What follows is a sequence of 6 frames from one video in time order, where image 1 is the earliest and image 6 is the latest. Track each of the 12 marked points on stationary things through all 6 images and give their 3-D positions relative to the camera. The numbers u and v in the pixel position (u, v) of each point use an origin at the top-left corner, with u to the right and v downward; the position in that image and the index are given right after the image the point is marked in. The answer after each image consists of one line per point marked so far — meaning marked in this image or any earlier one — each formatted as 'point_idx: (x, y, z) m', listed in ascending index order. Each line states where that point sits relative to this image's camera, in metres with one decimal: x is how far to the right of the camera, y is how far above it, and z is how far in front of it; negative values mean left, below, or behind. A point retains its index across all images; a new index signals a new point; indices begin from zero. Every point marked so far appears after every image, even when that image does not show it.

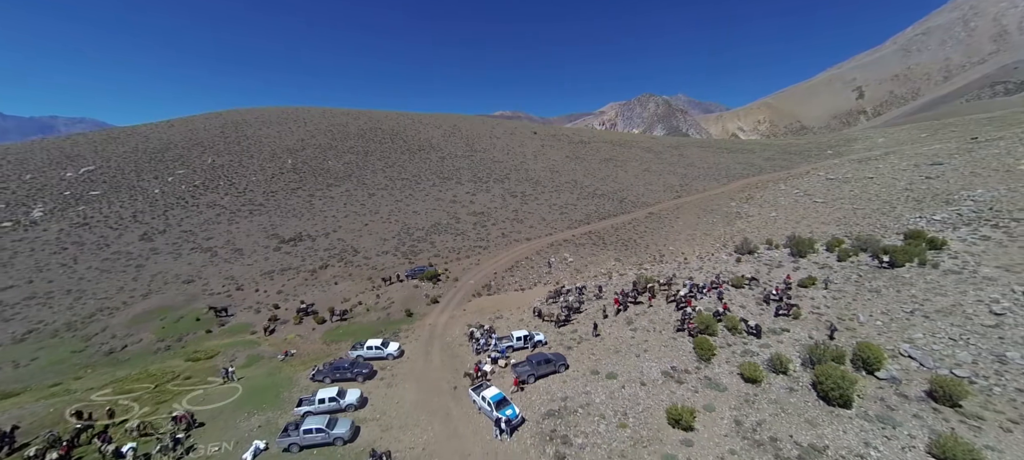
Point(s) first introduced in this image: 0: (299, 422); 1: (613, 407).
0: (-9.7, -8.5, +17.7) m
1: (+4.6, -7.9, +17.7) m
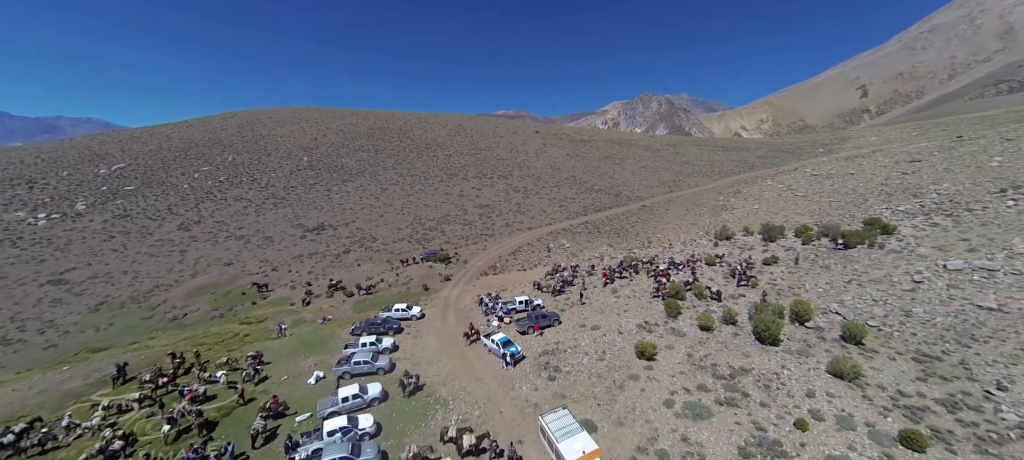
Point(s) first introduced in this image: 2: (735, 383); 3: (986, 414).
0: (-9.5, -7.2, +22.7) m
1: (+4.7, -6.6, +22.6) m
2: (+10.5, -7.0, +18.5) m
3: (+18.7, -7.3, +15.4) m
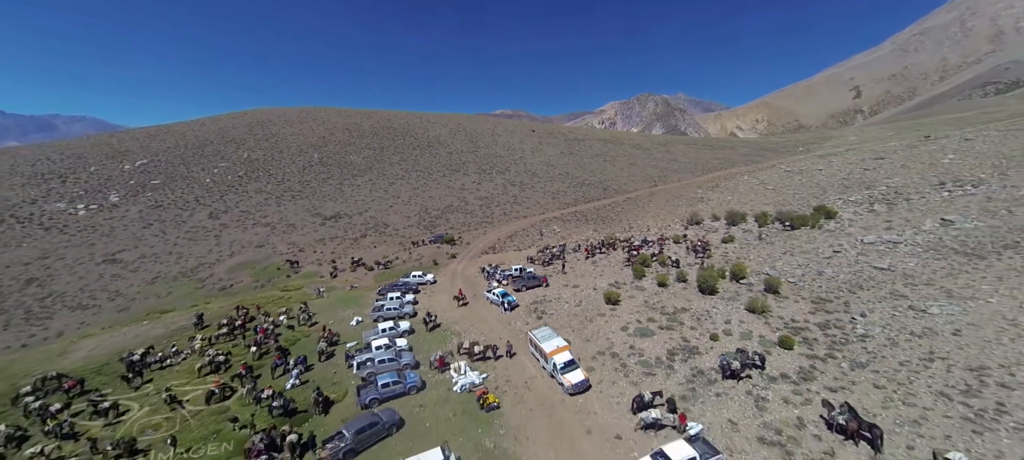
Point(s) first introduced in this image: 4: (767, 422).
0: (-9.7, -5.5, +28.9) m
1: (+4.5, -4.9, +28.9) m
2: (+10.3, -5.2, +24.9) m
3: (+18.6, -5.5, +21.9) m
4: (+10.0, -7.5, +15.6) m
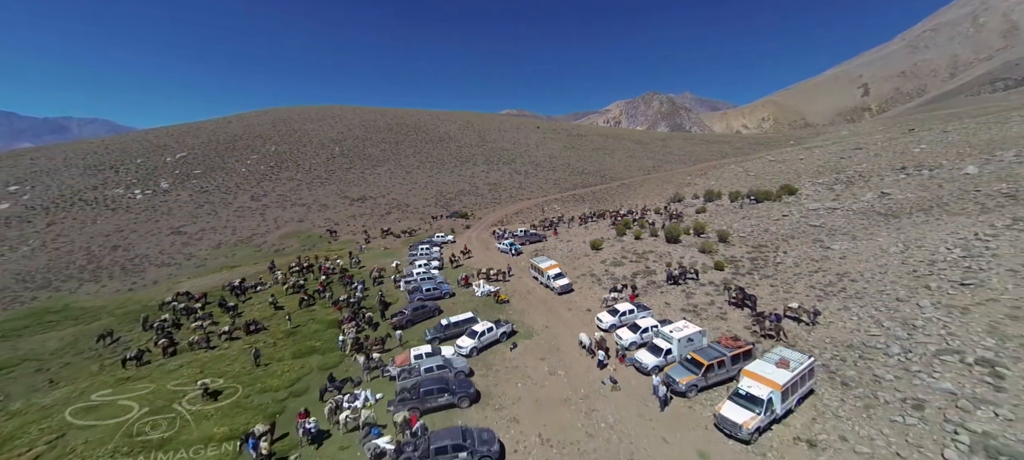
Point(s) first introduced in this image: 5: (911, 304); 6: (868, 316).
0: (-9.1, -2.2, +36.8) m
1: (+5.1, -1.6, +36.6) m
2: (+10.8, -1.9, +32.4) m
3: (+19.0, -2.2, +29.3) m
4: (+10.3, -4.1, +23.2) m
5: (+19.0, -3.6, +18.7) m
6: (+16.7, -4.1, +18.5) m
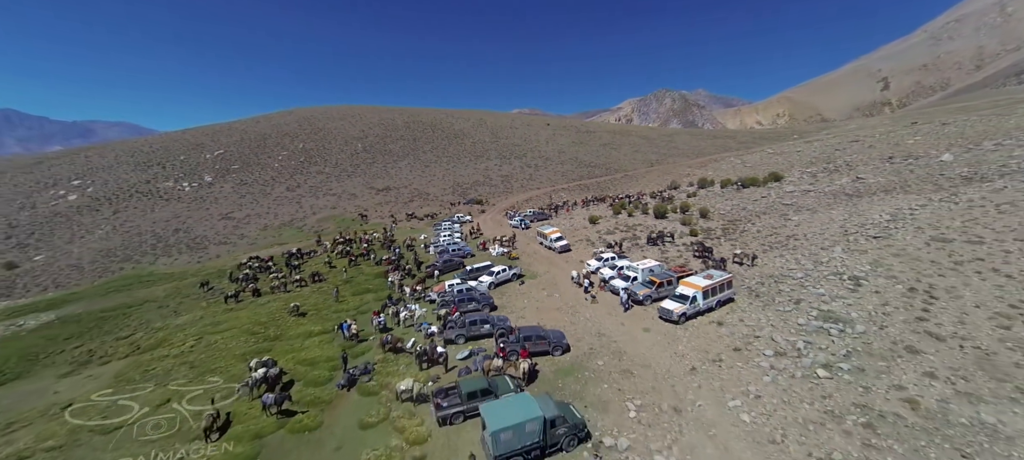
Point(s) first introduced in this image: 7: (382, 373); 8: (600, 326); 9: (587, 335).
0: (-8.1, +0.2, +43.2) m
1: (+6.1, +0.8, +42.6) m
2: (+11.8, +0.4, +38.3) m
3: (+19.8, +0.1, +34.9) m
4: (+11.0, -1.8, +29.0) m
5: (+19.5, -1.3, +24.3) m
6: (+17.3, -1.8, +24.2) m
7: (-5.3, -5.8, +16.1) m
8: (+4.2, -4.5, +18.5) m
9: (+3.4, -4.7, +17.7) m
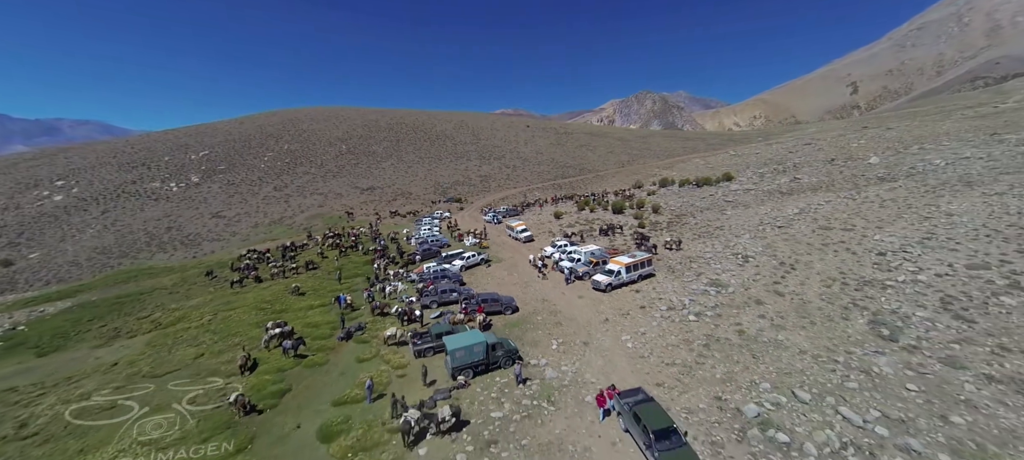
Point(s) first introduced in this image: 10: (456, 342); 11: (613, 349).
0: (-11.1, +0.7, +47.6) m
1: (+3.1, +1.4, +47.5) m
2: (+8.9, +1.1, +43.4) m
3: (+17.1, +0.8, +40.4) m
4: (+8.4, -1.2, +34.1) m
5: (+17.2, -0.6, +29.7) m
6: (+14.9, -1.1, +29.5) m
7: (-7.4, -5.2, +20.6) m
8: (+2.0, -3.9, +23.4) m
9: (+1.3, -4.1, +22.5) m
10: (-2.1, -4.4, +15.1) m
11: (+4.2, -4.9, +16.3) m
